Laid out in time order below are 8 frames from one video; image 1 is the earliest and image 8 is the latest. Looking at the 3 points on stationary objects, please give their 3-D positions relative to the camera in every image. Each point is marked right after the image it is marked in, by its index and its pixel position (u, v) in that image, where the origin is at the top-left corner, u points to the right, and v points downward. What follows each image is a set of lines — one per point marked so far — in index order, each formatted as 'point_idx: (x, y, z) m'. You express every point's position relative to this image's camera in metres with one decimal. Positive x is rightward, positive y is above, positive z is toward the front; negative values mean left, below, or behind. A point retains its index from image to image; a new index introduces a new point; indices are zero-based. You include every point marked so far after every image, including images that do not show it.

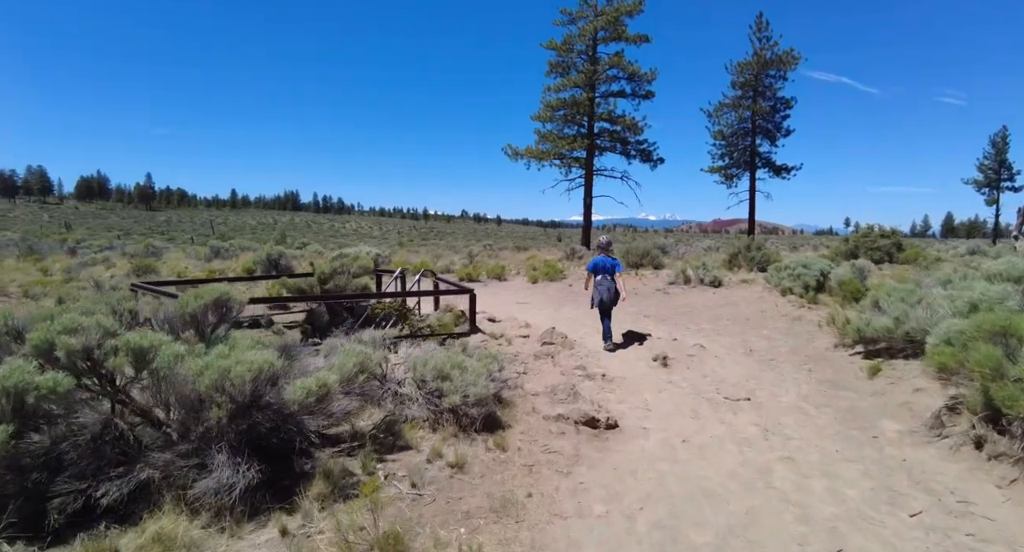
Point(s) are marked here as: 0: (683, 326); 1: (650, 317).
0: (+3.4, -1.0, +10.4) m
1: (+3.2, -0.9, +11.8) m
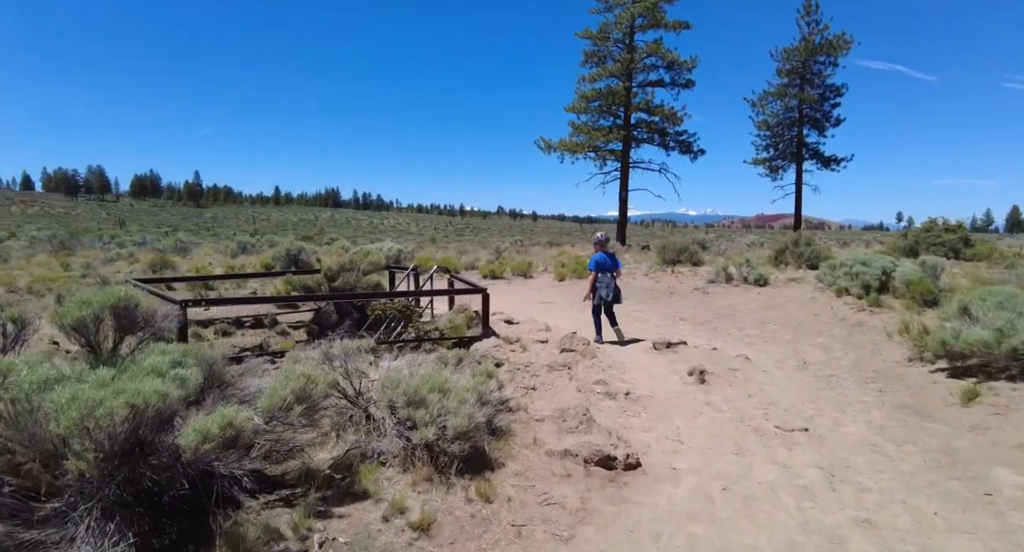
0: (+3.8, -1.0, +9.2) m
1: (+3.6, -0.9, +10.7) m
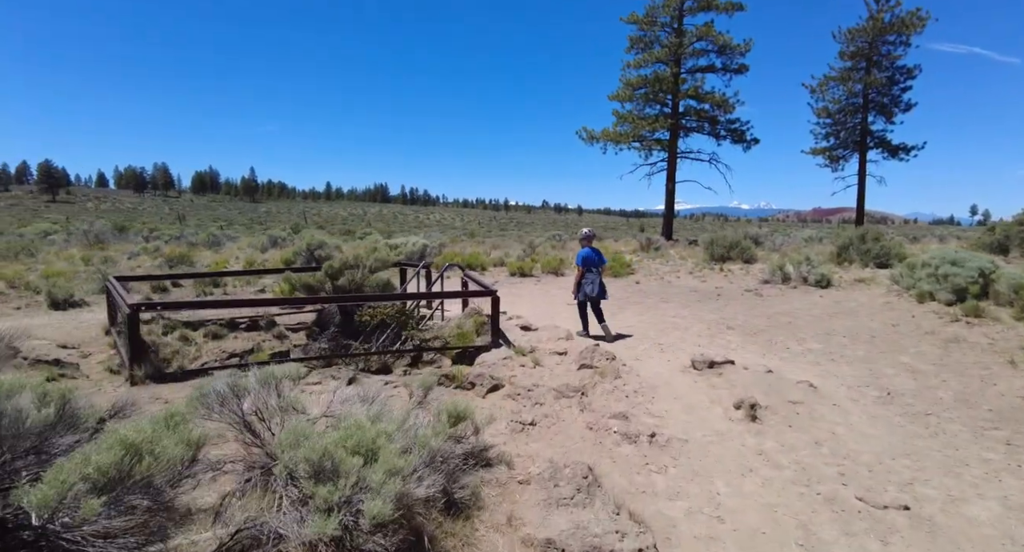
0: (+4.0, -1.0, +7.7) m
1: (+3.9, -0.9, +9.2) m
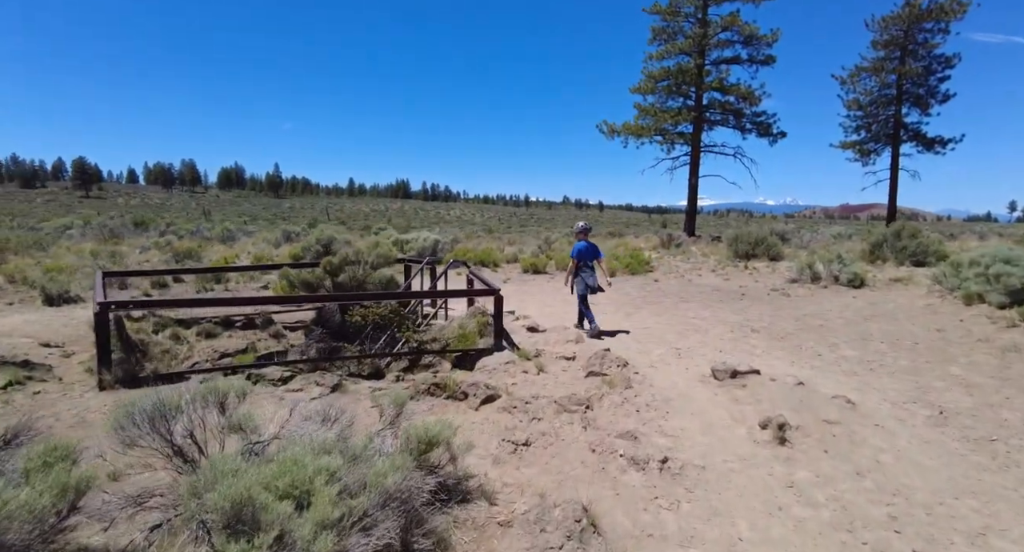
0: (+4.1, -1.0, +7.0) m
1: (+4.1, -0.9, +8.5) m
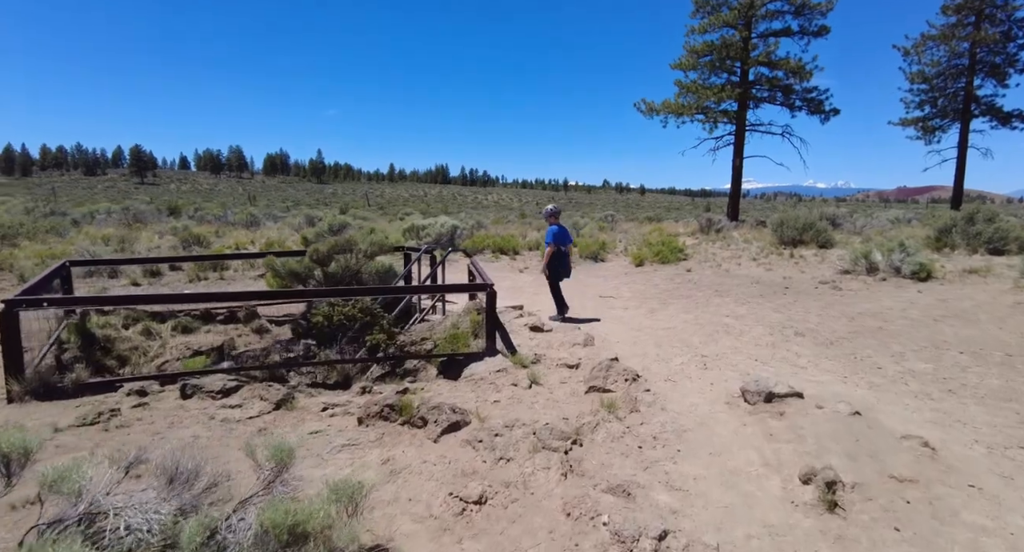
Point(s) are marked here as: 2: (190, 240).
0: (+4.0, -1.0, +5.7) m
1: (+4.1, -0.8, +7.2) m
2: (-9.1, +1.0, +14.5) m
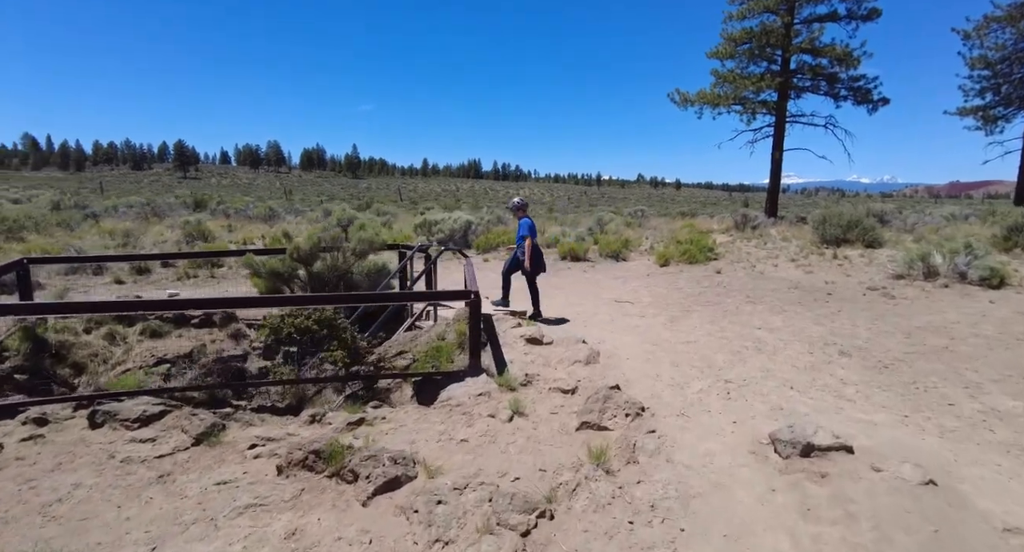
0: (+3.8, -1.1, +4.6) m
1: (+4.0, -0.9, +6.1) m
2: (-8.7, +1.1, +14.2) m
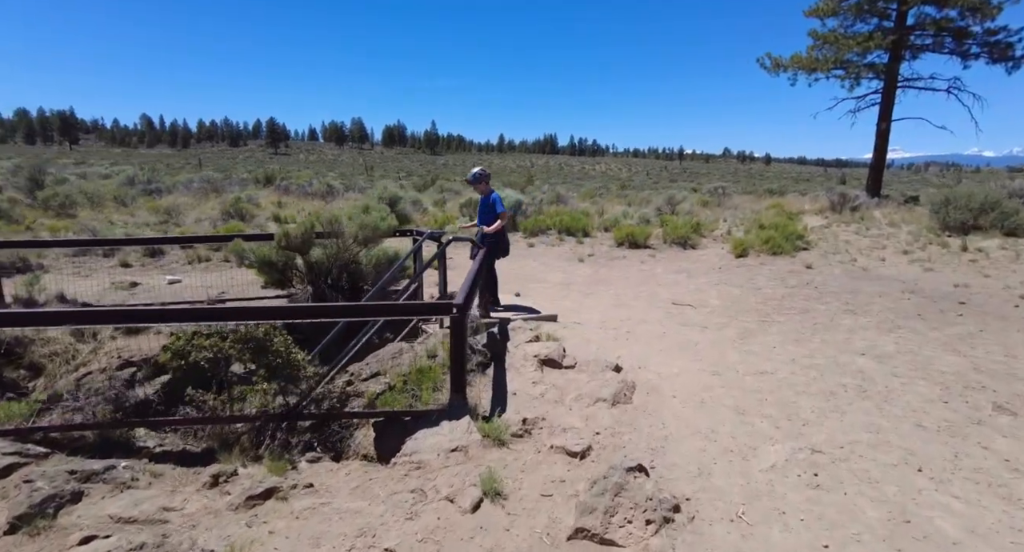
0: (+3.6, -1.3, +2.7) m
1: (+4.0, -1.1, +4.1) m
2: (-7.4, +1.7, +13.8) m
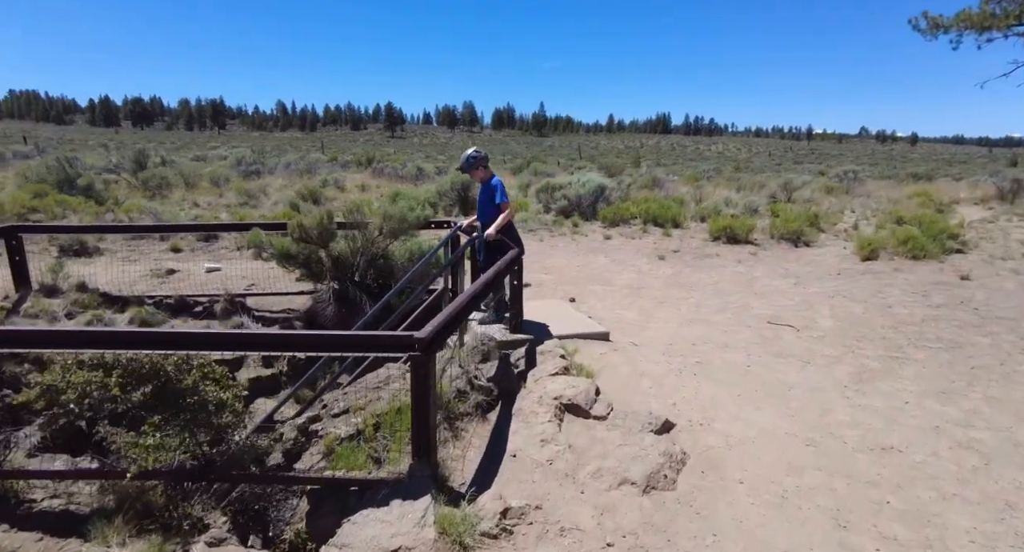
0: (+3.2, -1.7, +0.9) m
1: (+3.9, -1.4, +2.2) m
2: (-5.4, +2.1, +13.8) m
